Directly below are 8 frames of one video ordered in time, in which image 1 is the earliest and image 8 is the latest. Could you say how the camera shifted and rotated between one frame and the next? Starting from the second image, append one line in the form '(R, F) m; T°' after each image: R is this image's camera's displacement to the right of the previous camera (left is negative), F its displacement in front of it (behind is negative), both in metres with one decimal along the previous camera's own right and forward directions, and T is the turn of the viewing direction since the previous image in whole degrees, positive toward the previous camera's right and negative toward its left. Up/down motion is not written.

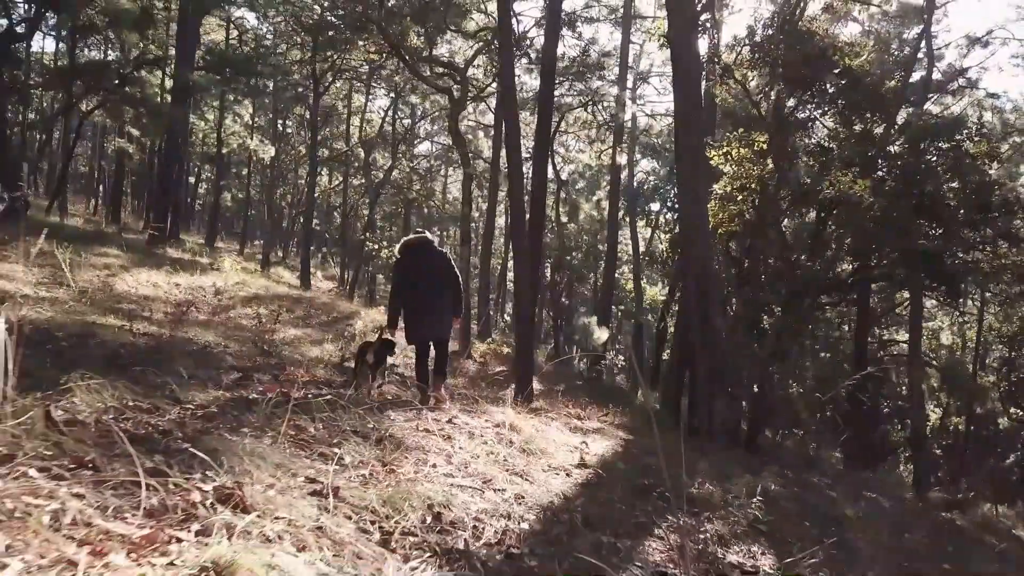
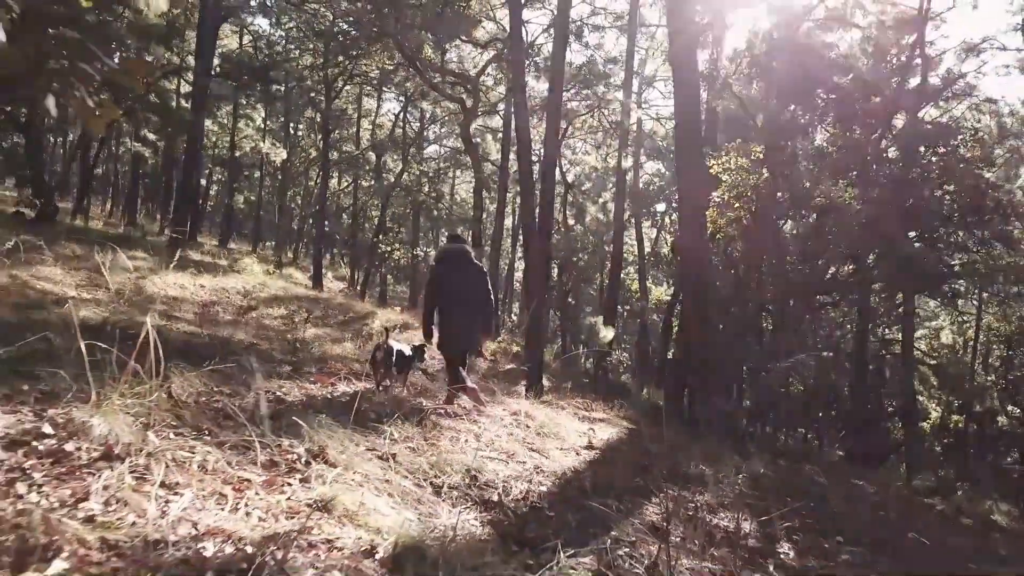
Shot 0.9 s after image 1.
(-0.1, -0.6) m; 0°
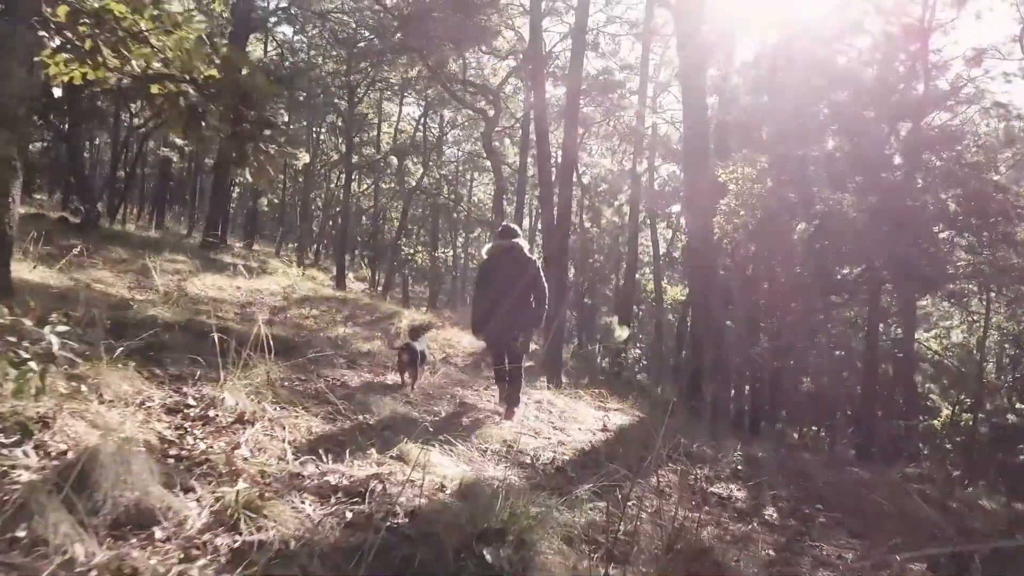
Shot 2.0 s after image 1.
(-0.1, -0.7) m; -1°
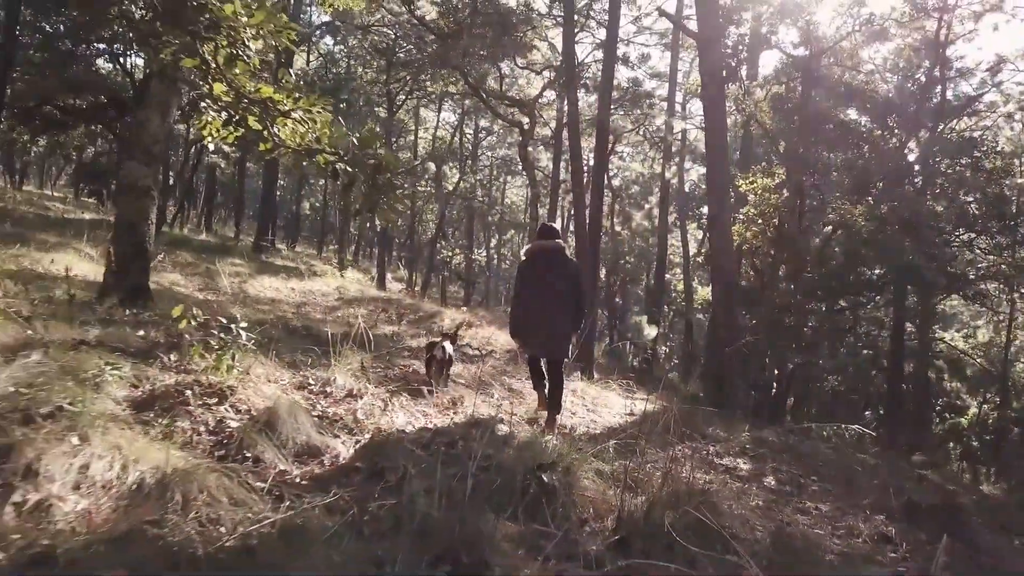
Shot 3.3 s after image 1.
(-0.1, -1.0) m; -2°
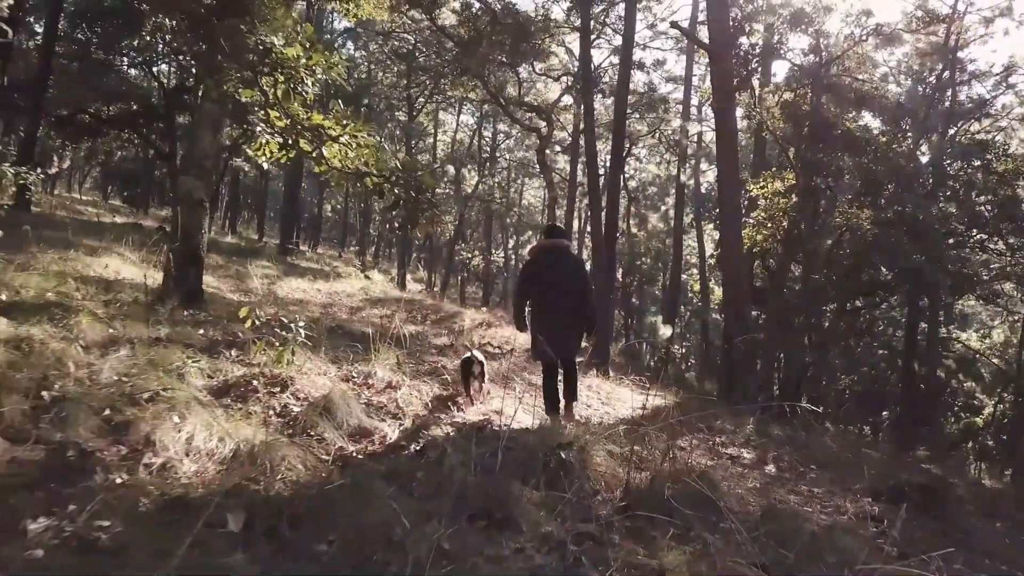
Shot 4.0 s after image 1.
(0.0, -0.5) m; -1°
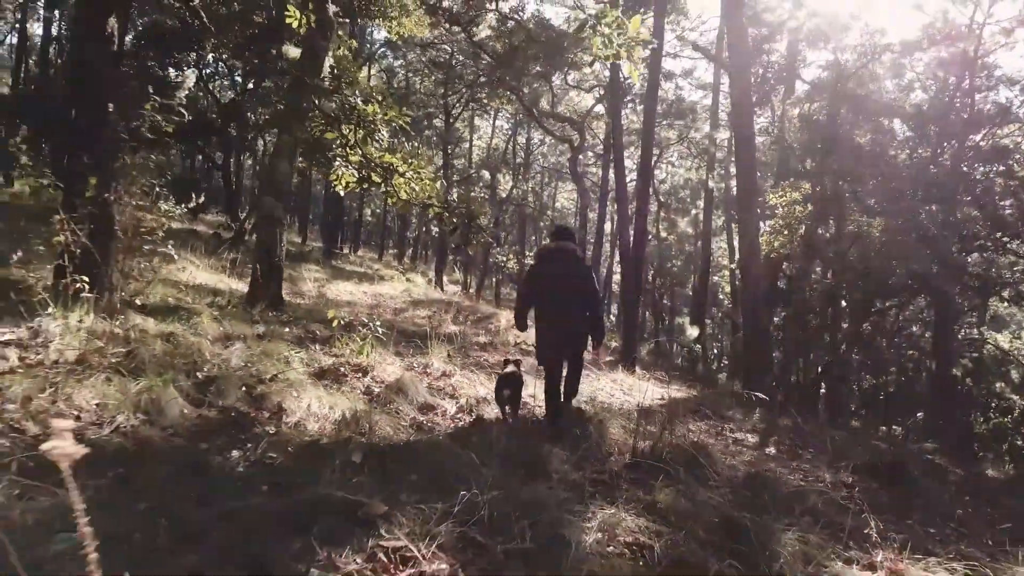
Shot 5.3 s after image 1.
(0.0, -1.0) m; -2°
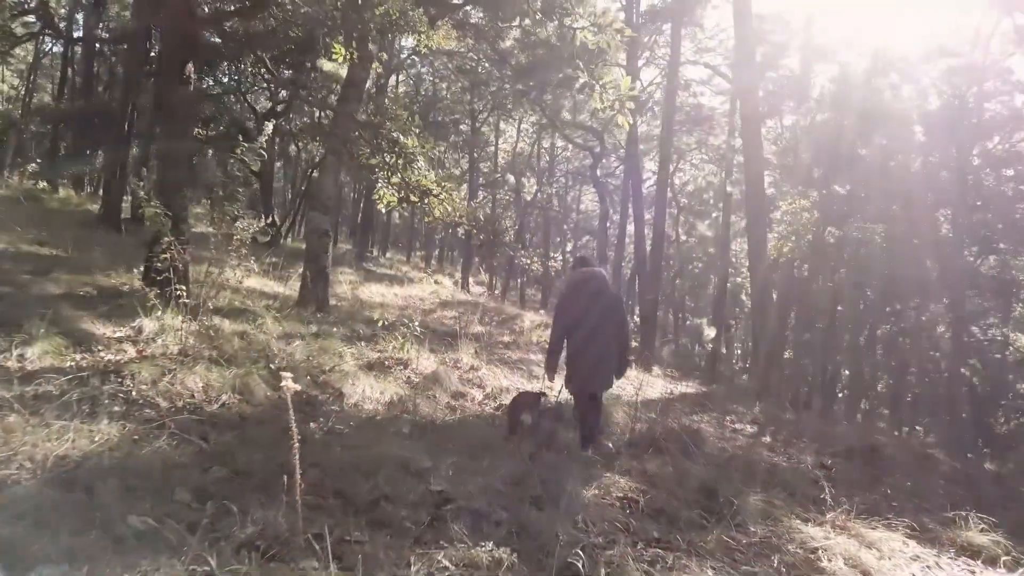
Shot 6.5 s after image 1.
(0.0, -0.8) m; -2°
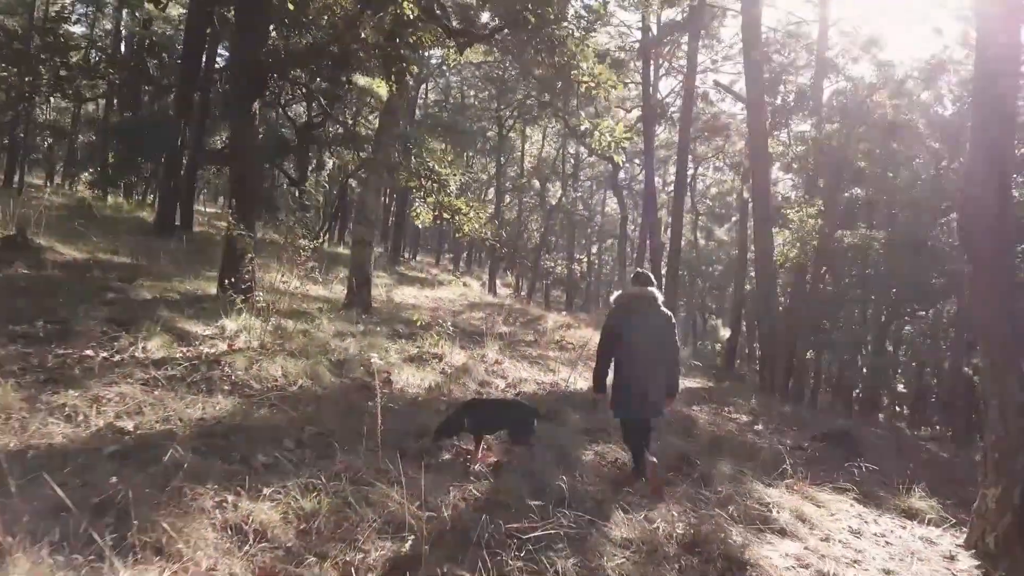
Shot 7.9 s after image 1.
(+0.1, -1.0) m; -2°
